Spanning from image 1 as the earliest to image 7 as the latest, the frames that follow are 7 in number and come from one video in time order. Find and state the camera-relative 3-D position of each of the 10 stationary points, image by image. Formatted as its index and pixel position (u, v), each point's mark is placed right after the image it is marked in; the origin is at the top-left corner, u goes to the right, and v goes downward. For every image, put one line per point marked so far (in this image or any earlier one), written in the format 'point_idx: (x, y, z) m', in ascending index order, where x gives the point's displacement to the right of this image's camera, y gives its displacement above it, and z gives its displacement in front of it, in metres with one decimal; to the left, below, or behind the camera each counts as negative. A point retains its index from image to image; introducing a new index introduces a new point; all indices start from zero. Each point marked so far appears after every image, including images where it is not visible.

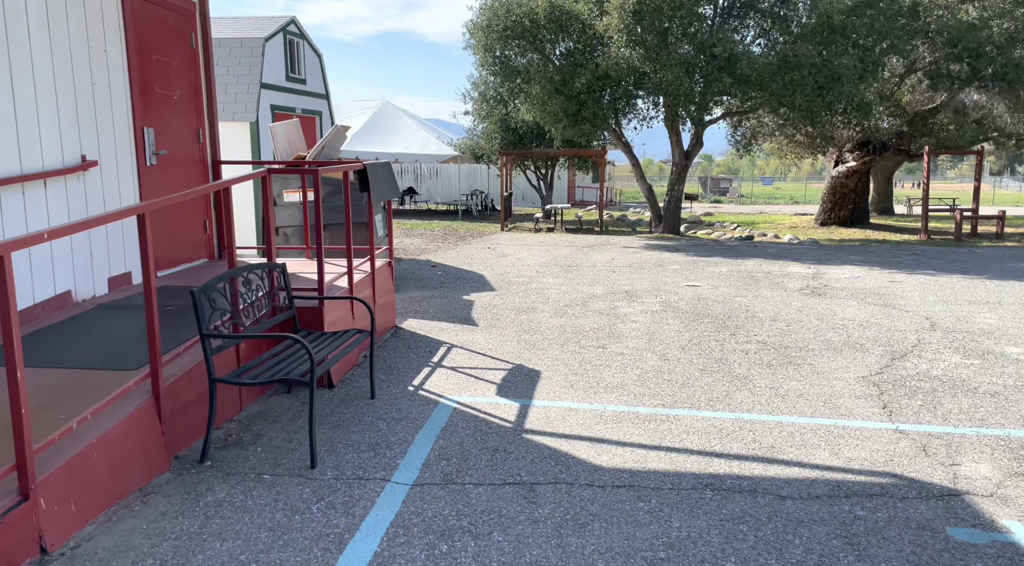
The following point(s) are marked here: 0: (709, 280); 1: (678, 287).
0: (+2.8, 0.0, +10.9) m
1: (+2.2, -0.1, +10.2) m
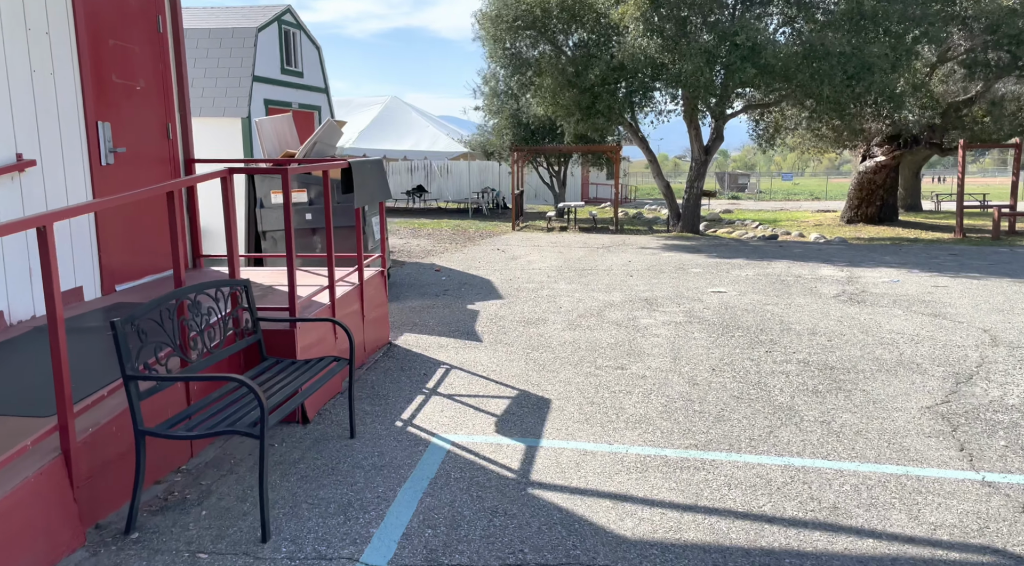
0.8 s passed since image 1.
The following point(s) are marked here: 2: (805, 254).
0: (+2.9, 0.0, +10.1) m
1: (+2.4, -0.1, +9.4) m
2: (+5.4, +0.5, +14.1) m
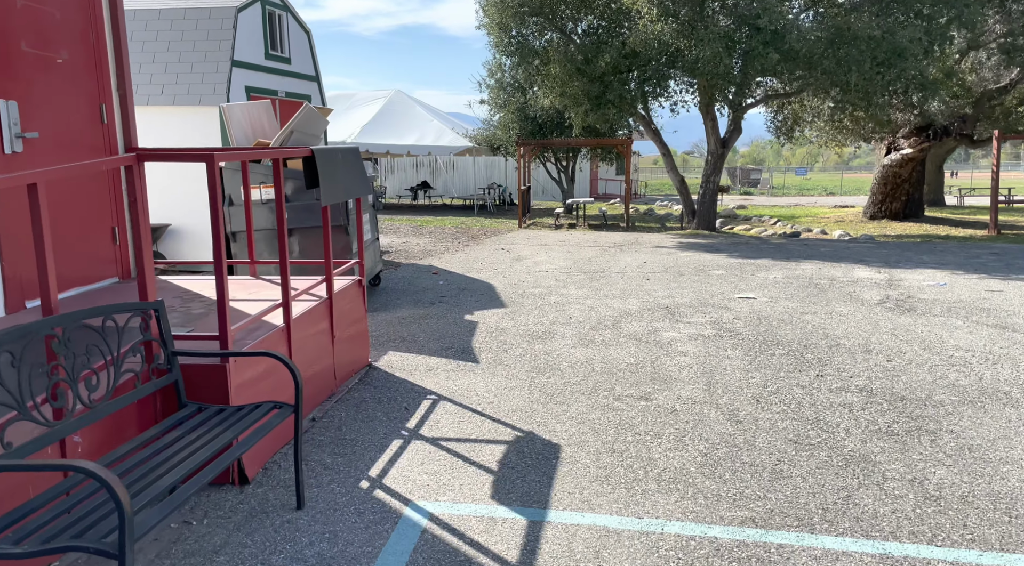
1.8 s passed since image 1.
0: (+3.0, -0.1, +9.1) m
1: (+2.4, -0.2, +8.4) m
2: (+5.5, +0.5, +13.0) m
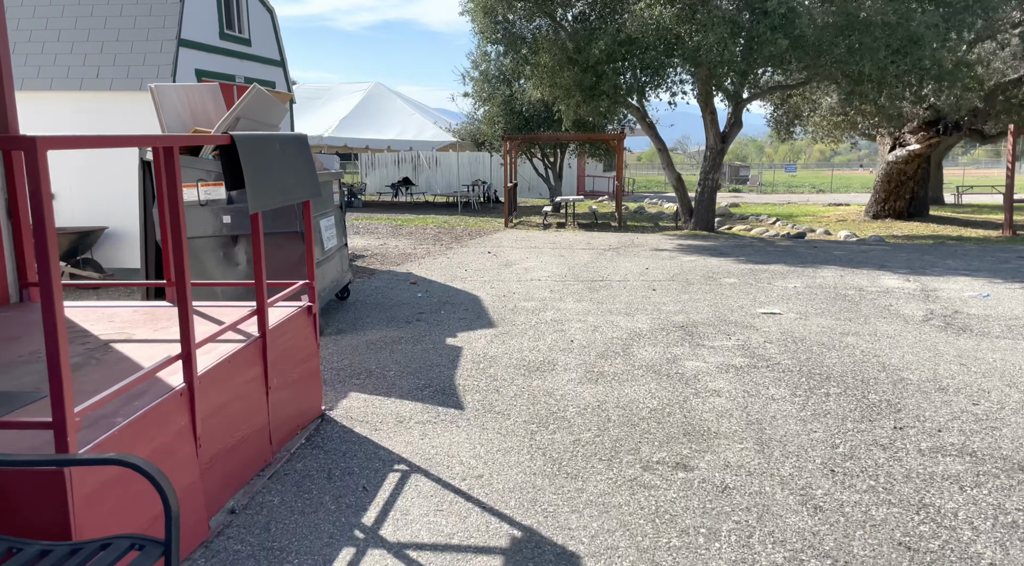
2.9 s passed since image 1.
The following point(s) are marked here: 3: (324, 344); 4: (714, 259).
0: (+2.9, -0.2, +7.9) m
1: (+2.3, -0.3, +7.3) m
2: (+5.3, +0.4, +12.0) m
3: (-1.5, -0.5, +6.0) m
4: (+3.1, +0.4, +11.5) m
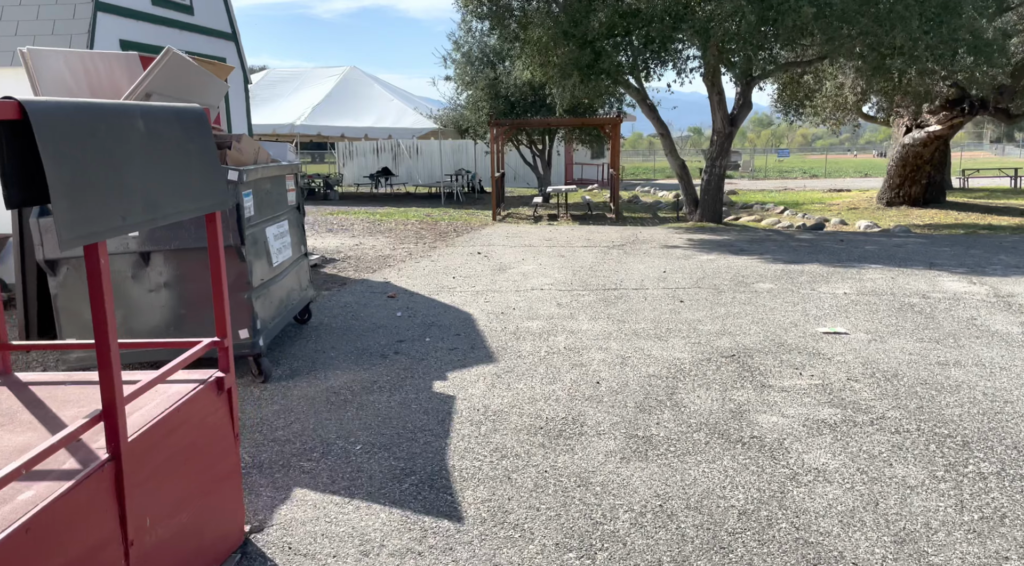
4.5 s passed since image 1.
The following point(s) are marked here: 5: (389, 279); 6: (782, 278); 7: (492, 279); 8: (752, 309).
0: (+2.9, -0.3, +6.5) m
1: (+2.3, -0.4, +5.8) m
2: (+5.2, +0.4, +10.6) m
3: (-1.4, -0.7, +4.5) m
4: (+3.0, +0.3, +10.1) m
5: (-1.4, 0.0, +8.6) m
6: (+3.0, +0.1, +8.5) m
7: (-0.2, +0.1, +8.6) m
8: (+2.2, -0.2, +6.9) m
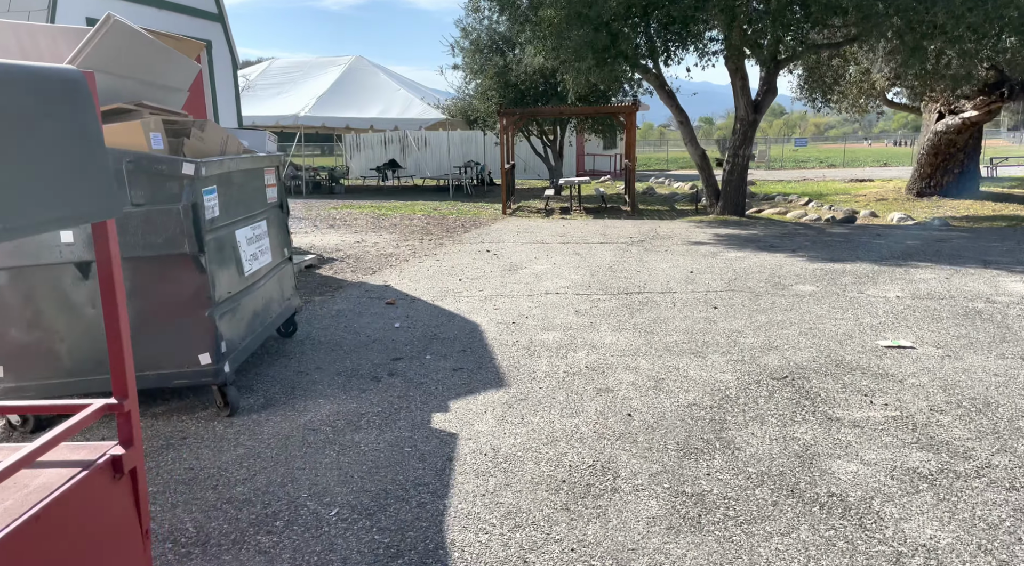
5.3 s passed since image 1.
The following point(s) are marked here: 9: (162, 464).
0: (+3.0, -0.3, +5.7) m
1: (+2.4, -0.5, +5.0) m
2: (+5.4, +0.4, +9.7) m
3: (-1.4, -0.7, +3.7) m
4: (+3.1, +0.3, +9.3) m
5: (-1.3, 0.0, +7.8) m
6: (+3.2, 0.0, +7.7) m
7: (-0.1, 0.0, +7.8) m
8: (+2.3, -0.3, +6.1) m
9: (-1.6, -0.8, +3.4) m
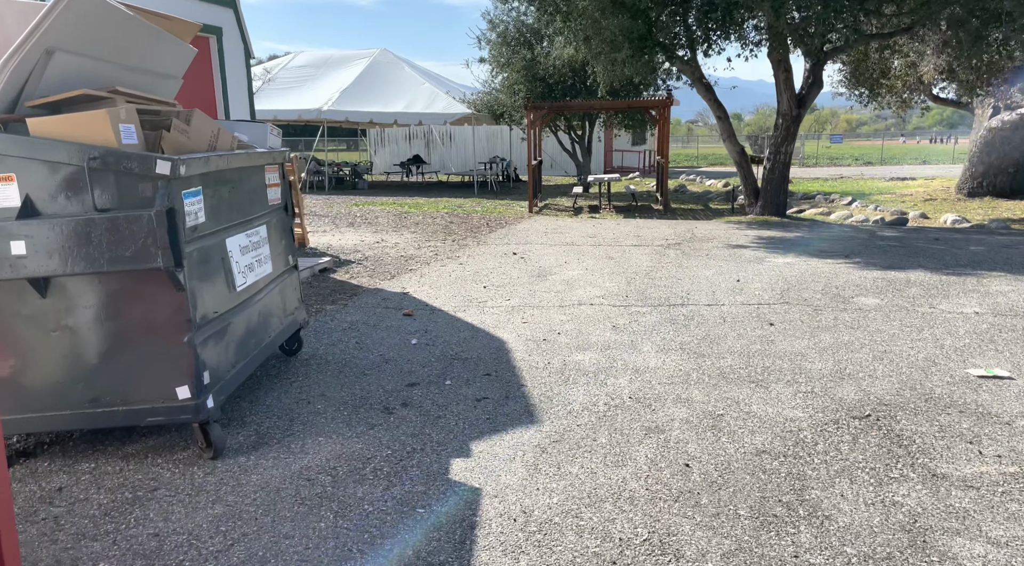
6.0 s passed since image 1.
0: (+3.2, -0.5, +5.0) m
1: (+2.6, -0.6, +4.3) m
2: (+5.7, +0.3, +8.9) m
3: (-1.2, -0.8, +3.1) m
4: (+3.5, +0.2, +8.5) m
5: (-1.0, 0.0, +7.2) m
6: (+3.4, -0.1, +7.0) m
7: (+0.2, -0.1, +7.1) m
8: (+2.5, -0.4, +5.4) m
9: (-1.4, -0.9, +2.8) m
